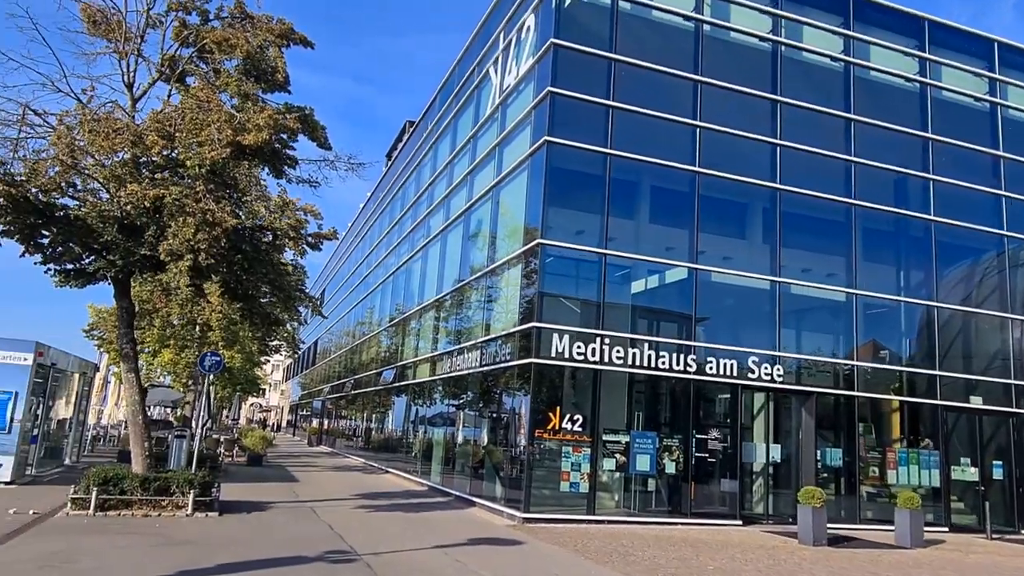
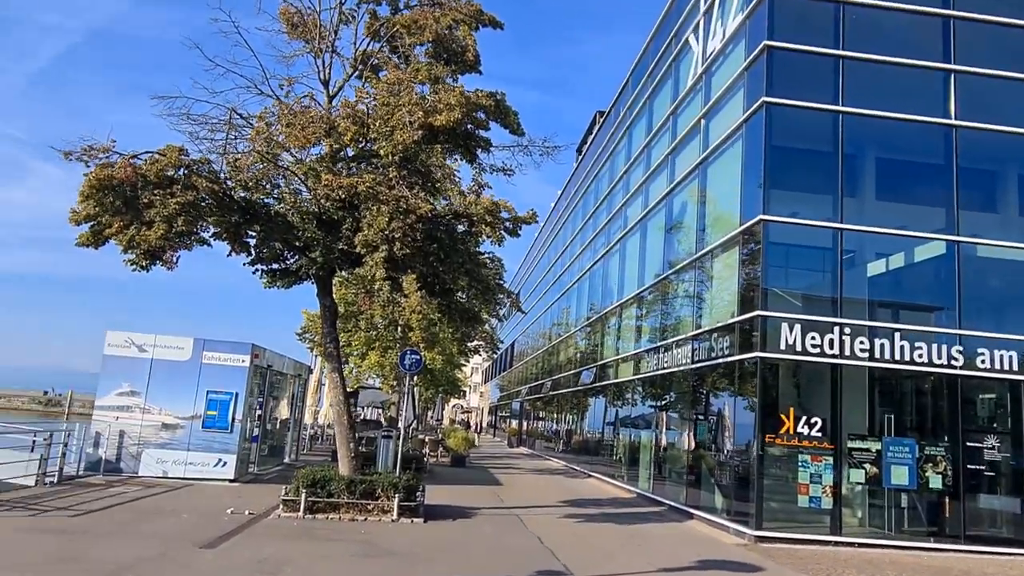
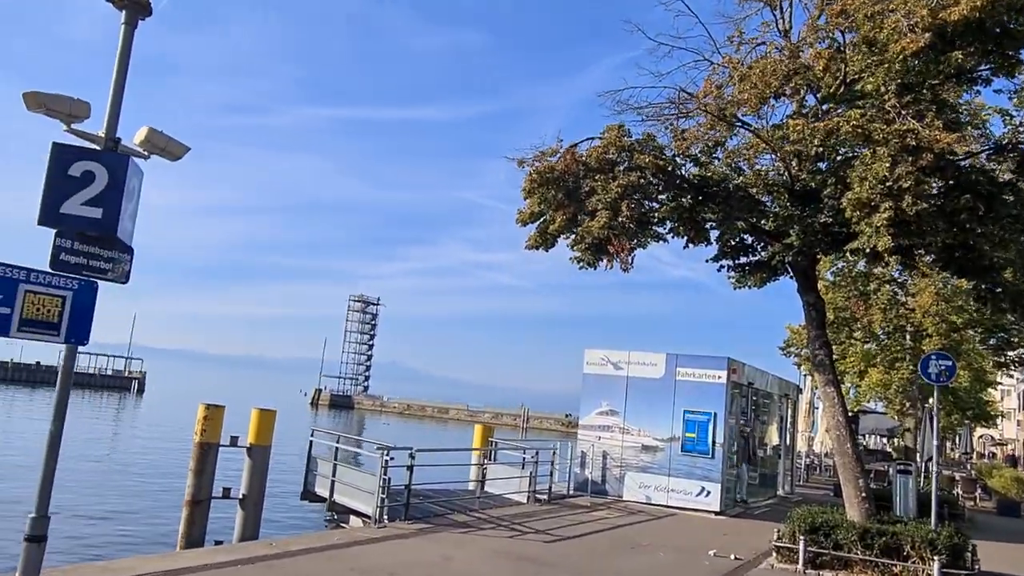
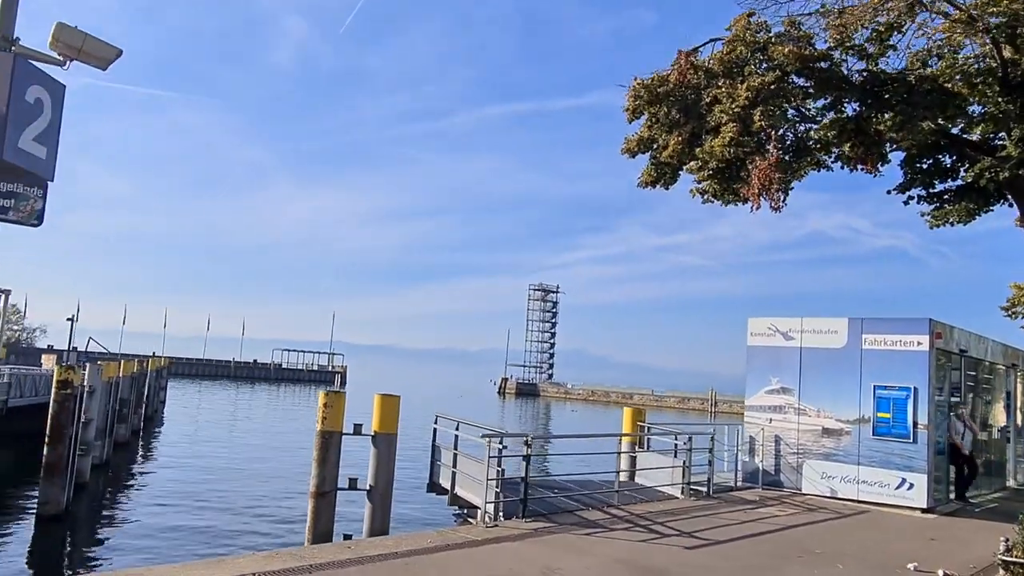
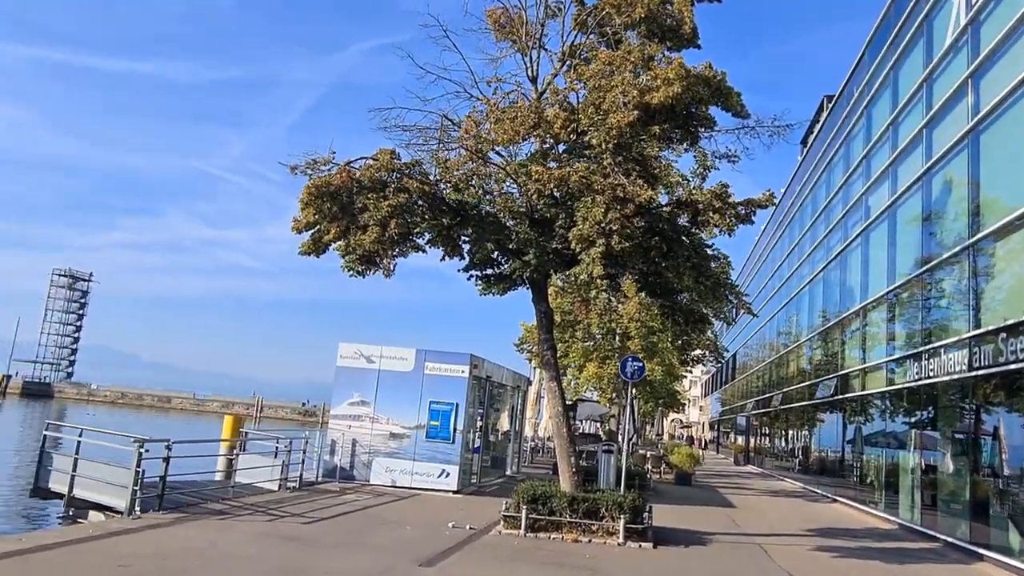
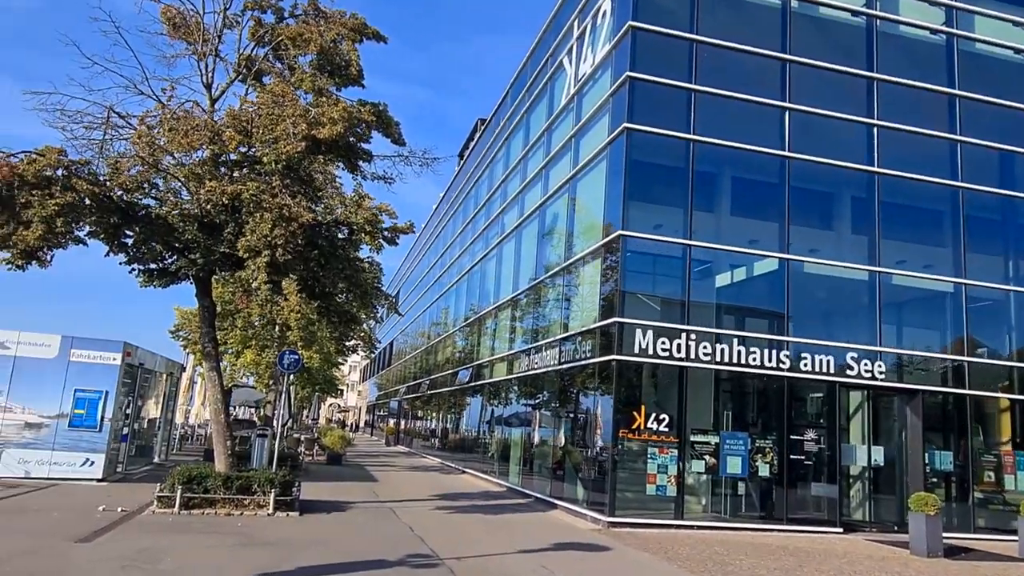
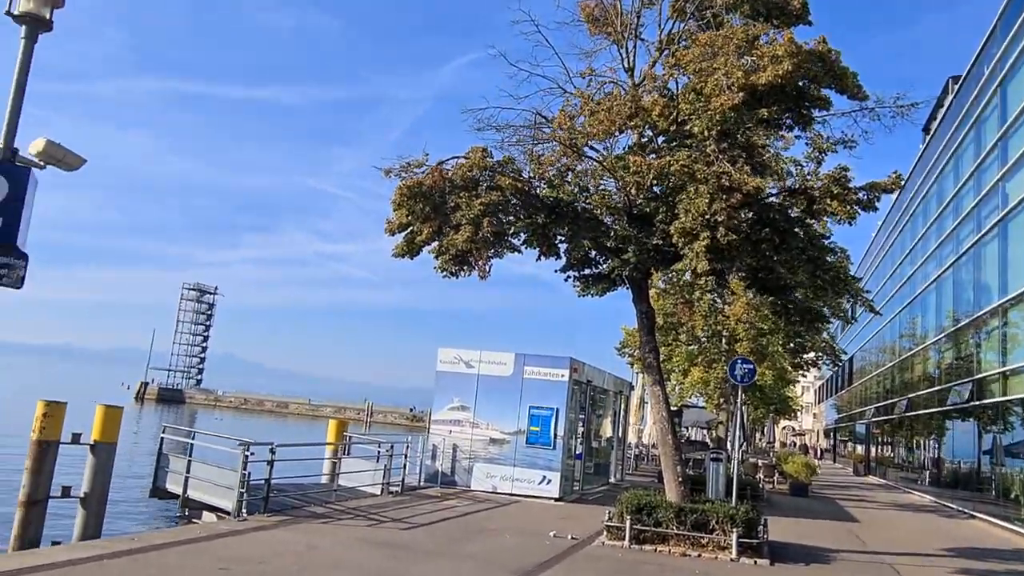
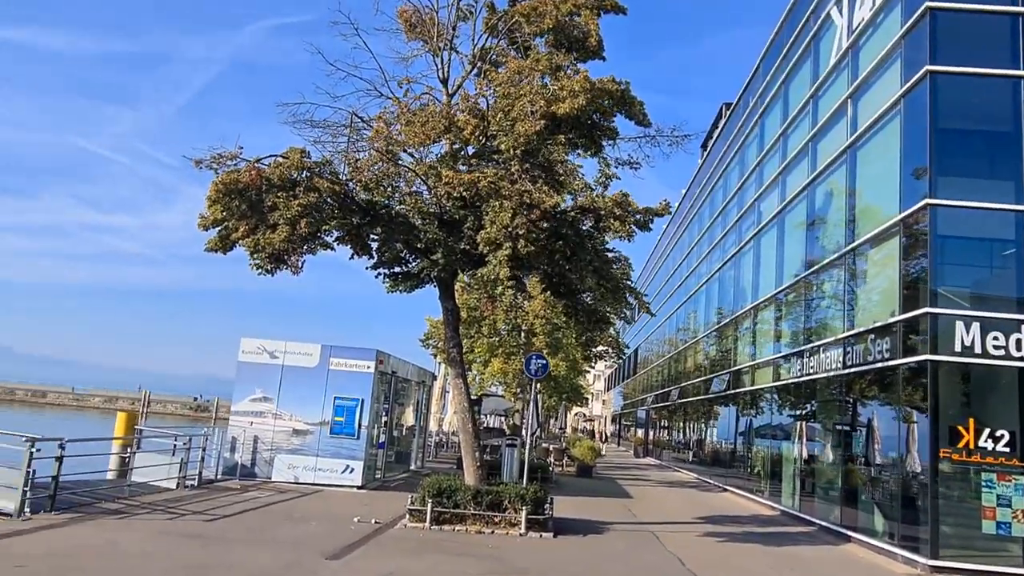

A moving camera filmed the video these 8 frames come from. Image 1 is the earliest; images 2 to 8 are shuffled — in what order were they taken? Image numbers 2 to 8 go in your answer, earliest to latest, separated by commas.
6, 2, 8, 5, 7, 3, 4
